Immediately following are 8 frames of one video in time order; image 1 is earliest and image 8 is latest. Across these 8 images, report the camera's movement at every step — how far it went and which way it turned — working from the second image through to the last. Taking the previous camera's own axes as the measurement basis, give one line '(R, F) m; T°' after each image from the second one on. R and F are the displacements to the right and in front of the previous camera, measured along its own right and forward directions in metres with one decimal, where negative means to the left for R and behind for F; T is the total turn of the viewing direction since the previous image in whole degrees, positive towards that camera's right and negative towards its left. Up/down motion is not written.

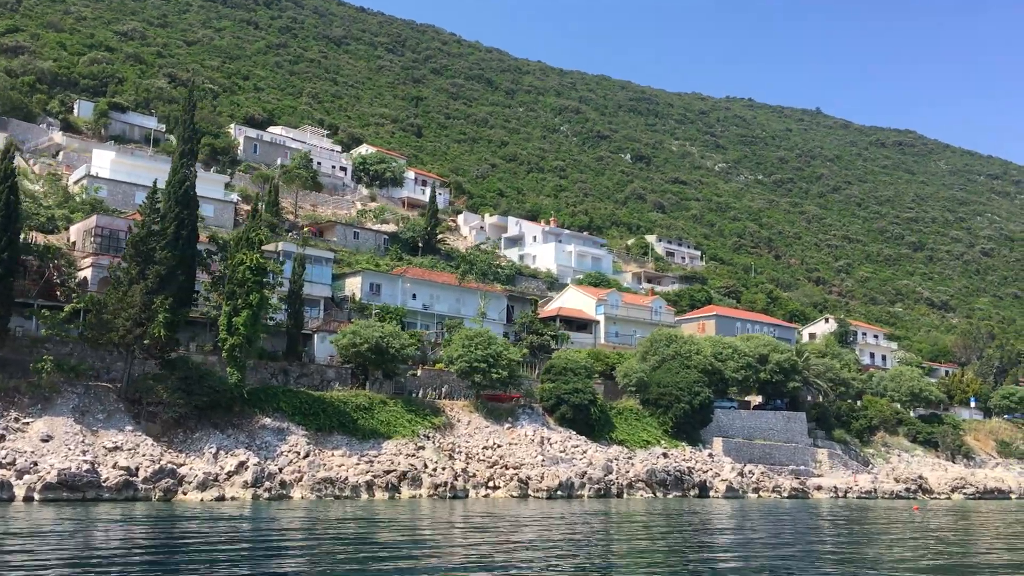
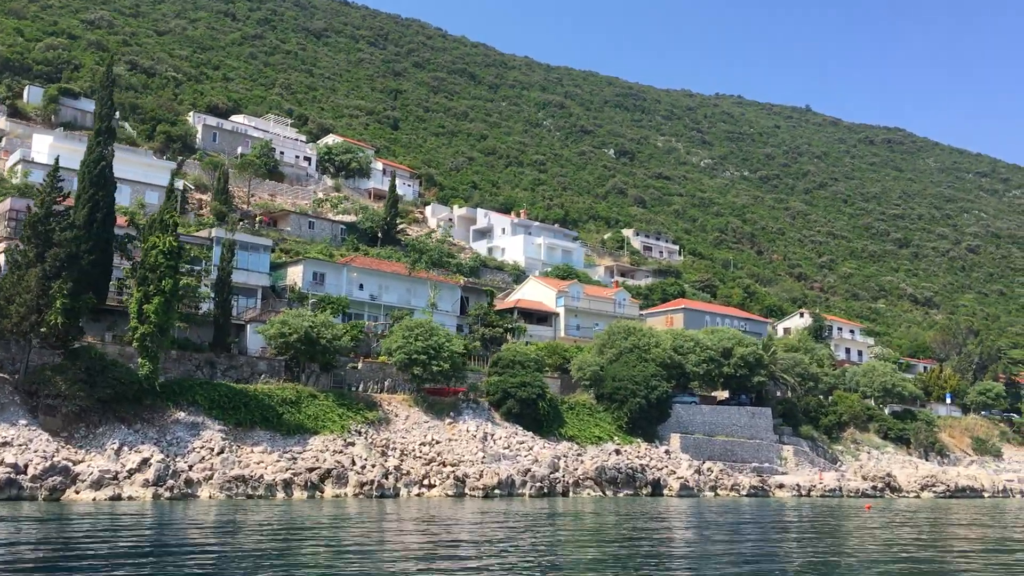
(+2.7, +2.6) m; 0°
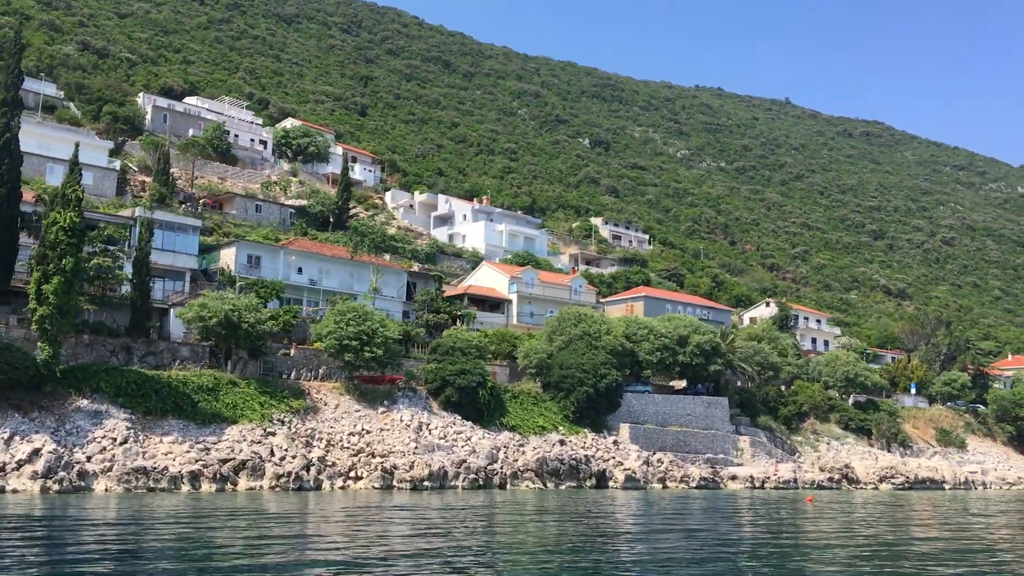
(+2.4, +2.3) m; +1°
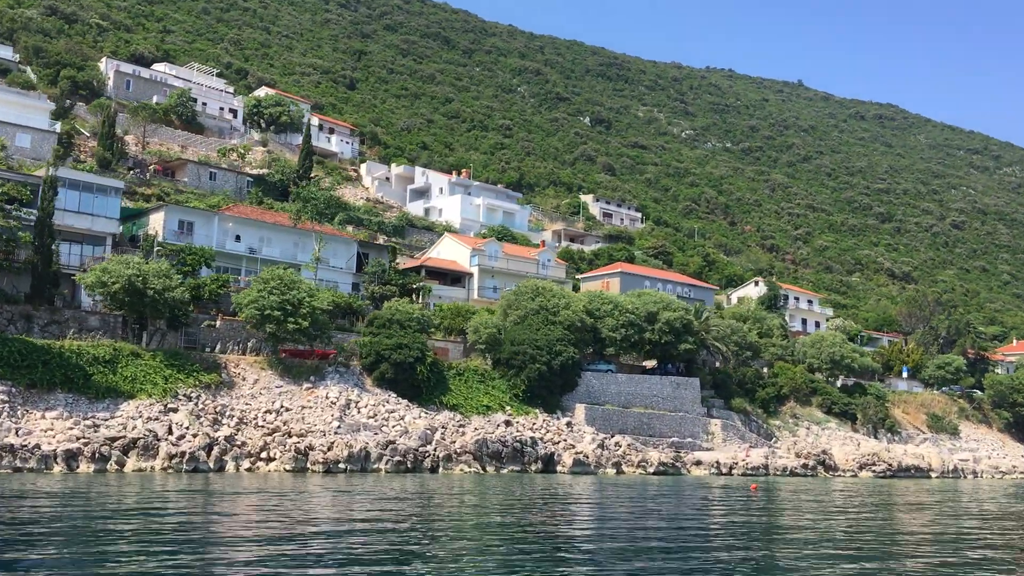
(+3.6, +3.8) m; -1°
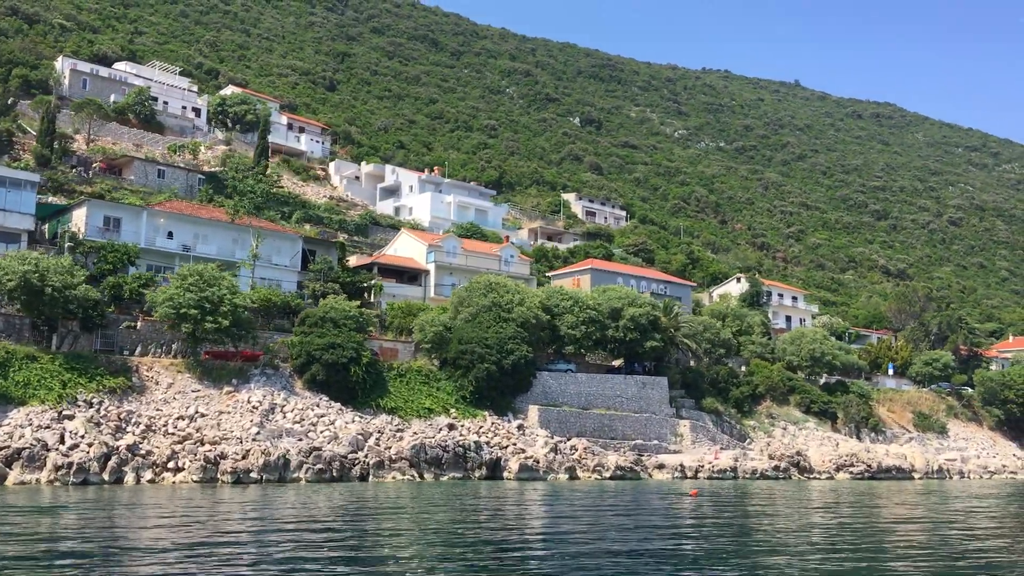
(+3.0, +3.1) m; 0°
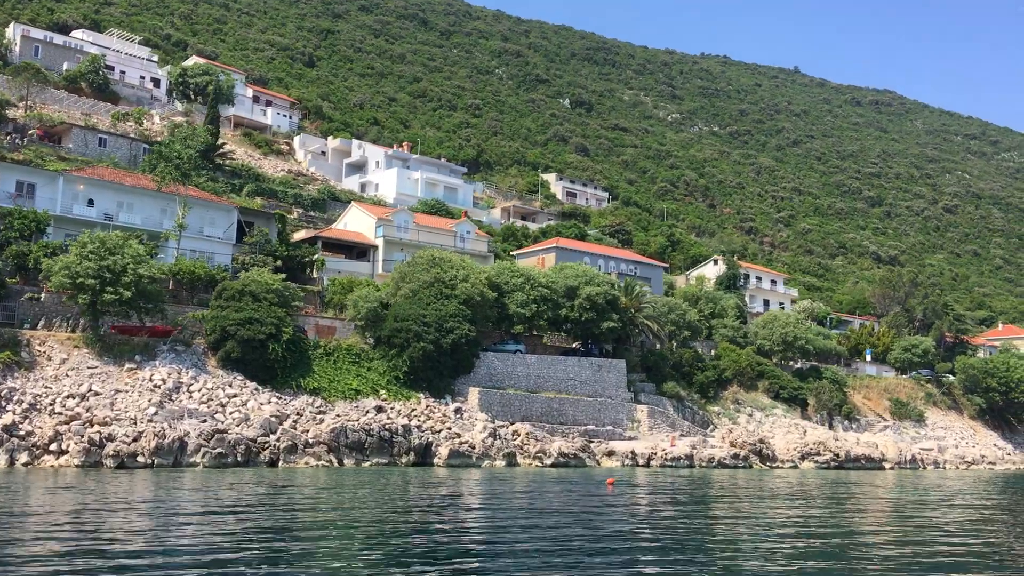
(+3.0, +3.2) m; 0°
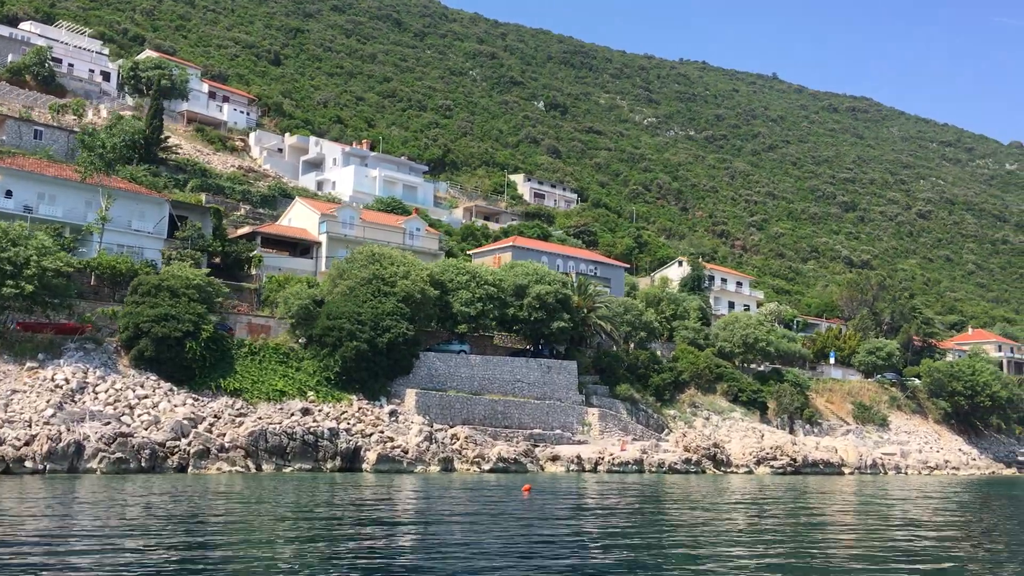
(+2.0, +2.1) m; +1°
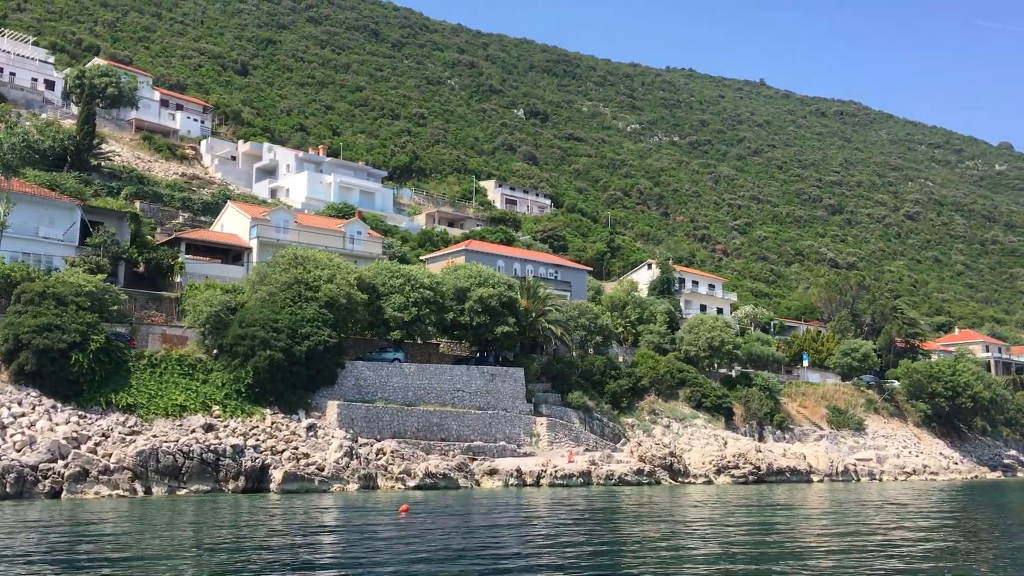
(+3.0, +3.3) m; 0°
